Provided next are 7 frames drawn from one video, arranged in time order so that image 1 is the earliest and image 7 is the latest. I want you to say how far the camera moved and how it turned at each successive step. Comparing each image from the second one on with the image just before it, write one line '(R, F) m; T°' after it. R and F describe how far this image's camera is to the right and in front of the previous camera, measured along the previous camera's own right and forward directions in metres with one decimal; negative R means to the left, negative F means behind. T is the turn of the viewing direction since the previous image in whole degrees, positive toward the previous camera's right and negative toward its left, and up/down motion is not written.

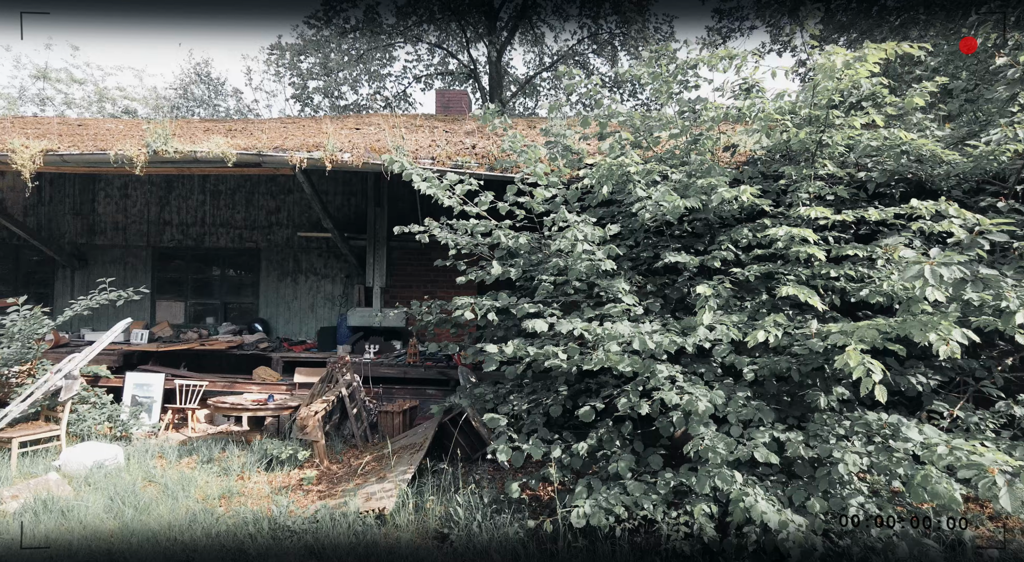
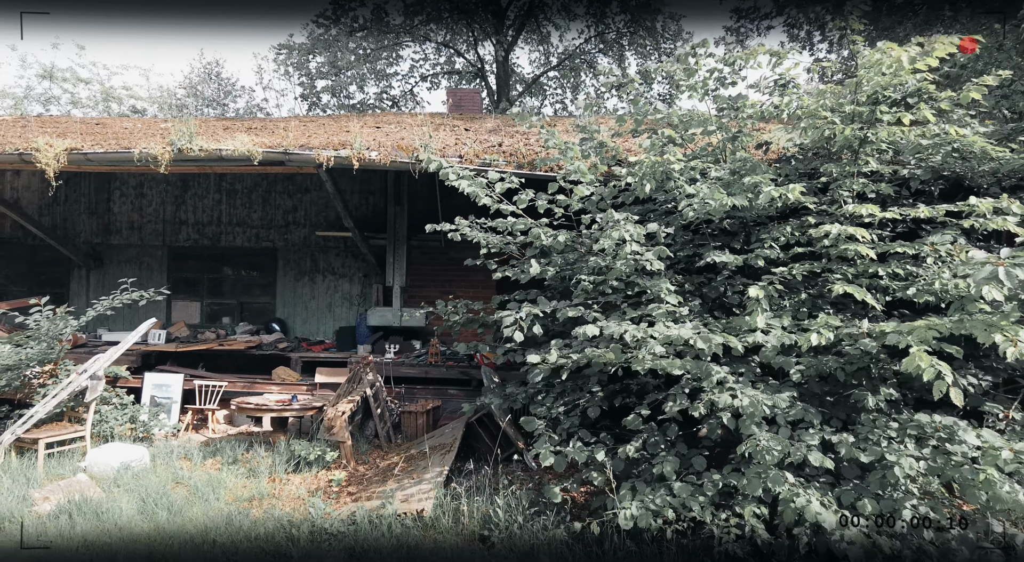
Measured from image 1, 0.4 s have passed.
(-0.3, 0.0) m; 0°
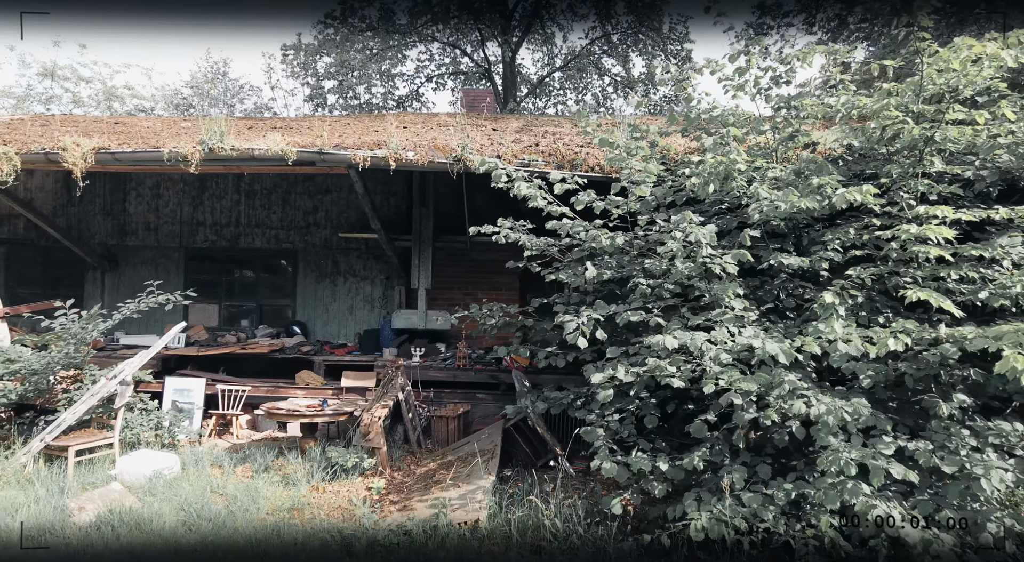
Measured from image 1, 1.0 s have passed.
(-0.4, +0.1) m; +1°
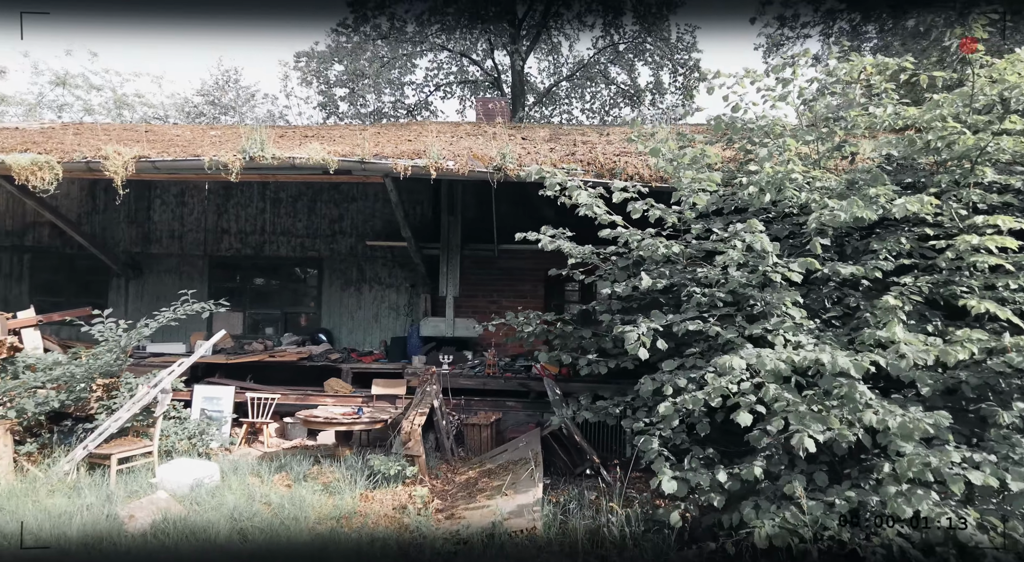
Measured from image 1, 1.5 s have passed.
(-0.4, 0.0) m; 0°
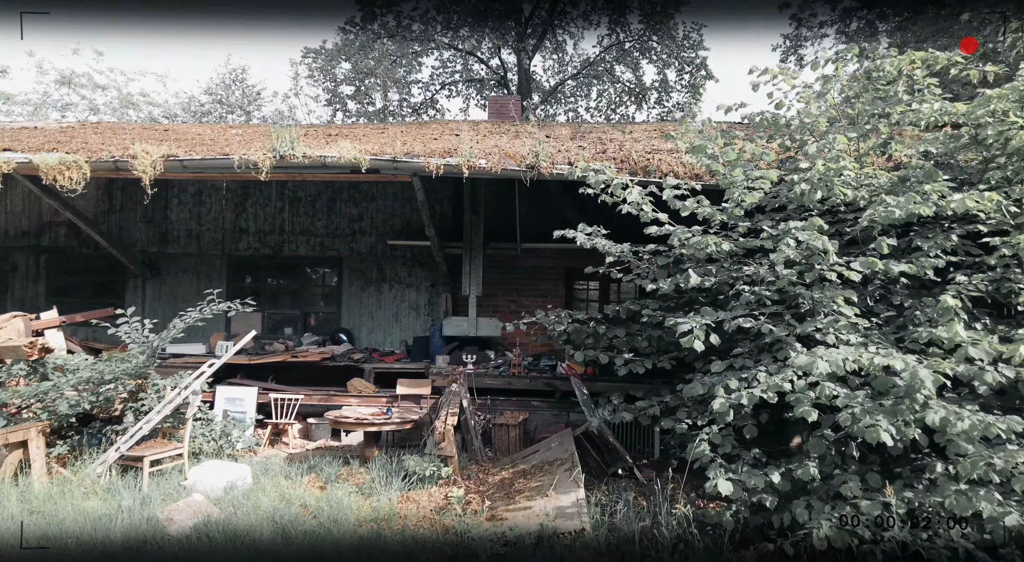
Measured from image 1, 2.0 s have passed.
(-0.3, 0.0) m; 0°
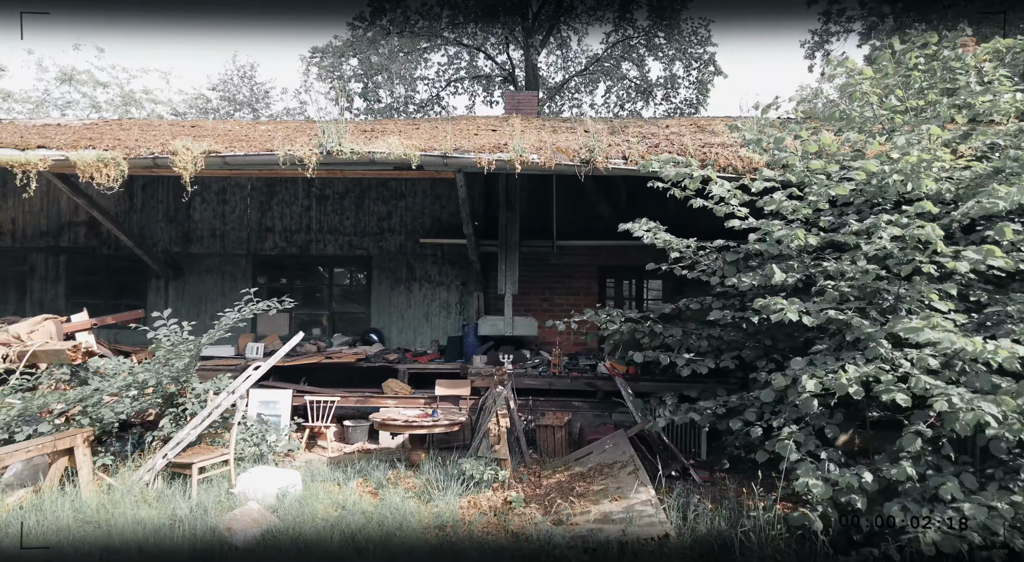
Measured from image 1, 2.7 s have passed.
(-0.5, +0.1) m; +1°
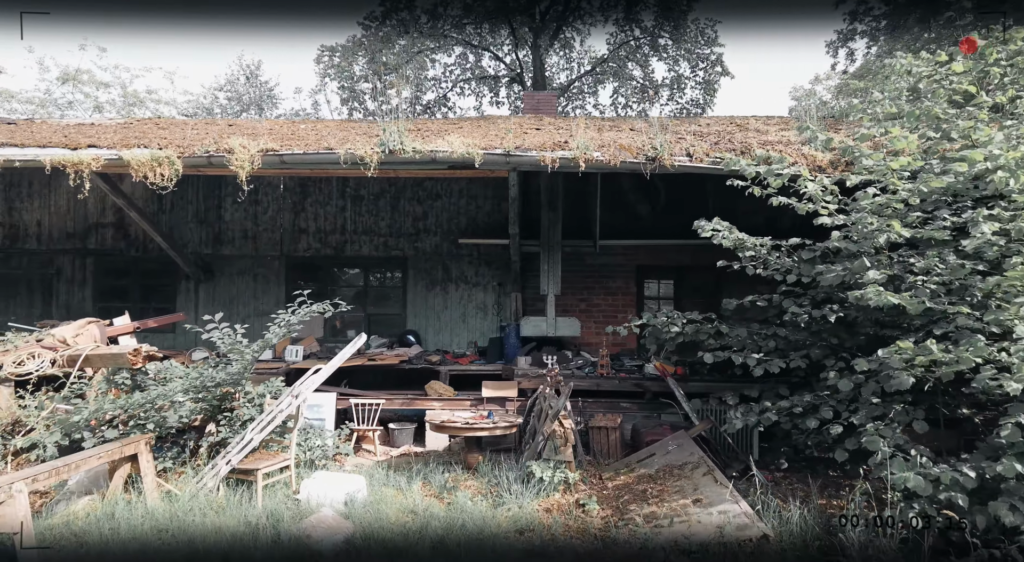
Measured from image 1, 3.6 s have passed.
(-0.7, +0.1) m; +1°
